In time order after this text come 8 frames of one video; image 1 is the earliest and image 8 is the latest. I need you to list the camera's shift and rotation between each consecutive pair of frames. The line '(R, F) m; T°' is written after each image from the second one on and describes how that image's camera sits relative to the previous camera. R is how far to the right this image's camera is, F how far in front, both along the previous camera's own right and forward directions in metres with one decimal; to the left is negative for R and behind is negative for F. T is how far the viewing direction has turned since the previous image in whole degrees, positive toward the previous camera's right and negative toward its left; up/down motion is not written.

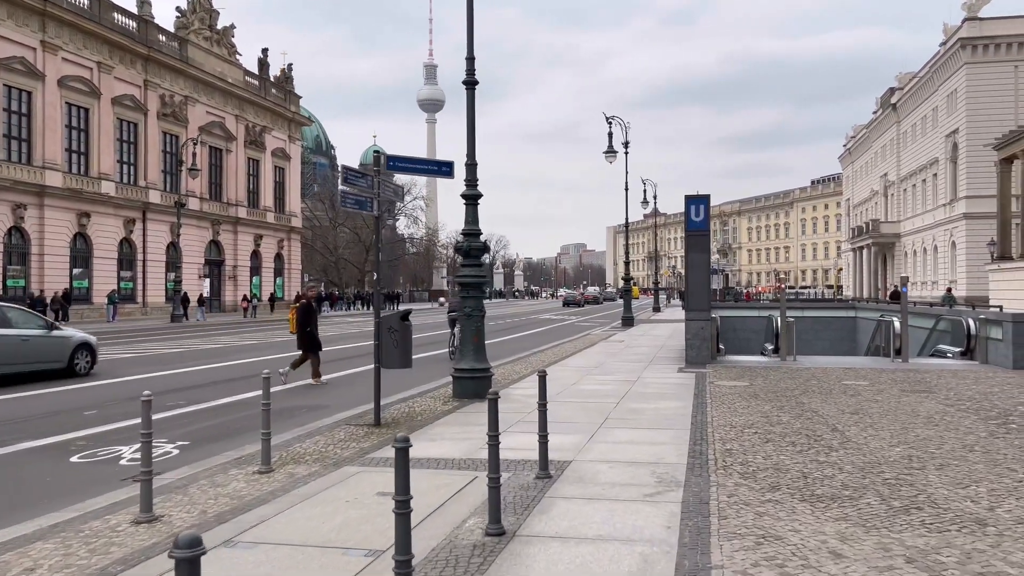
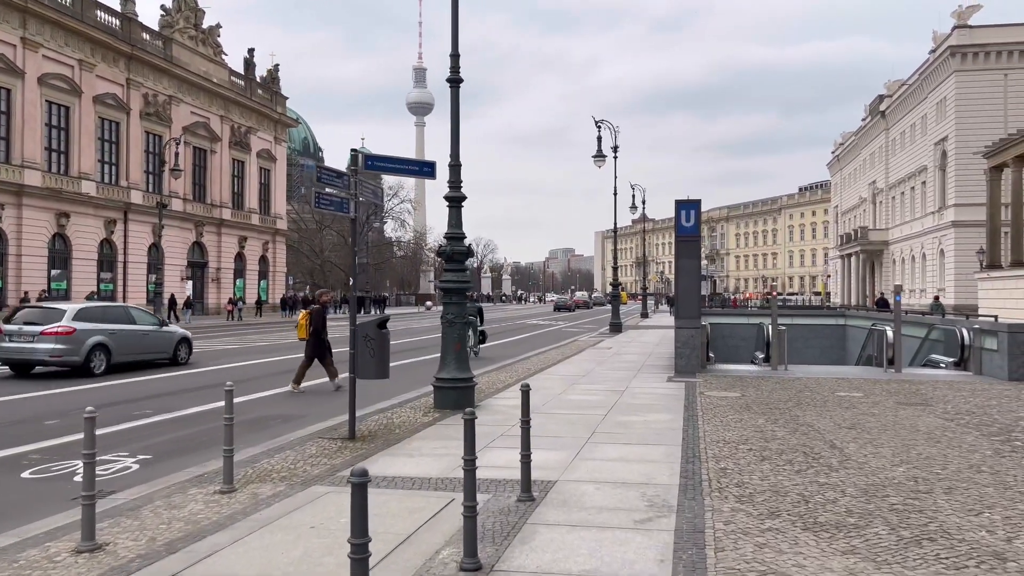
(0.0, +0.5) m; +1°
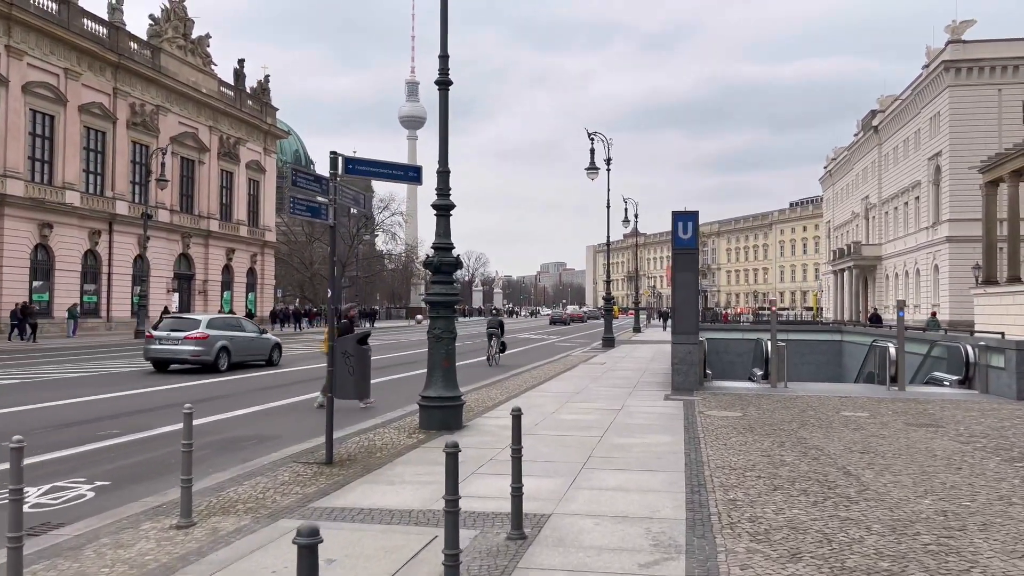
(0.0, +0.6) m; +1°
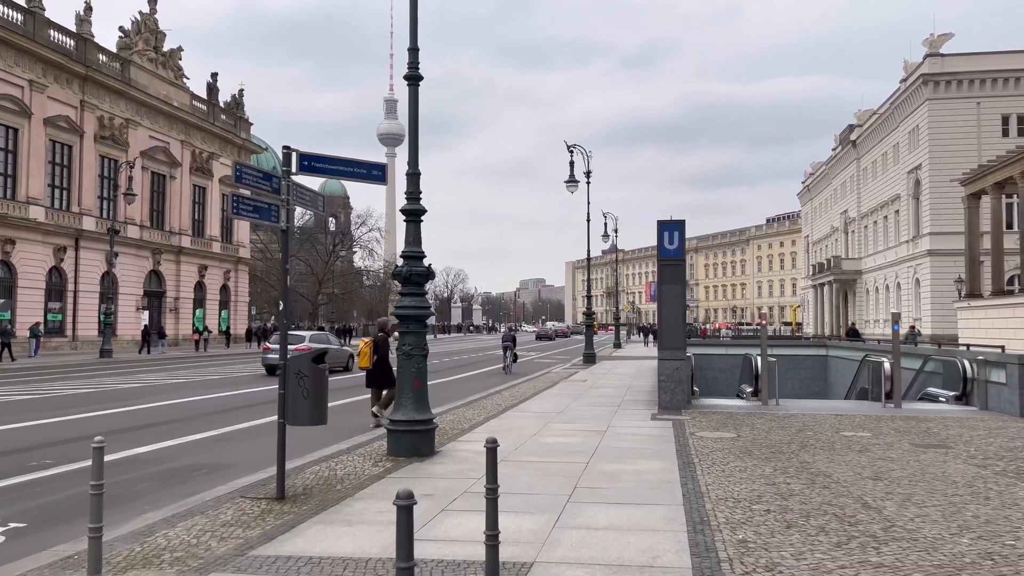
(0.0, +0.9) m; +1°
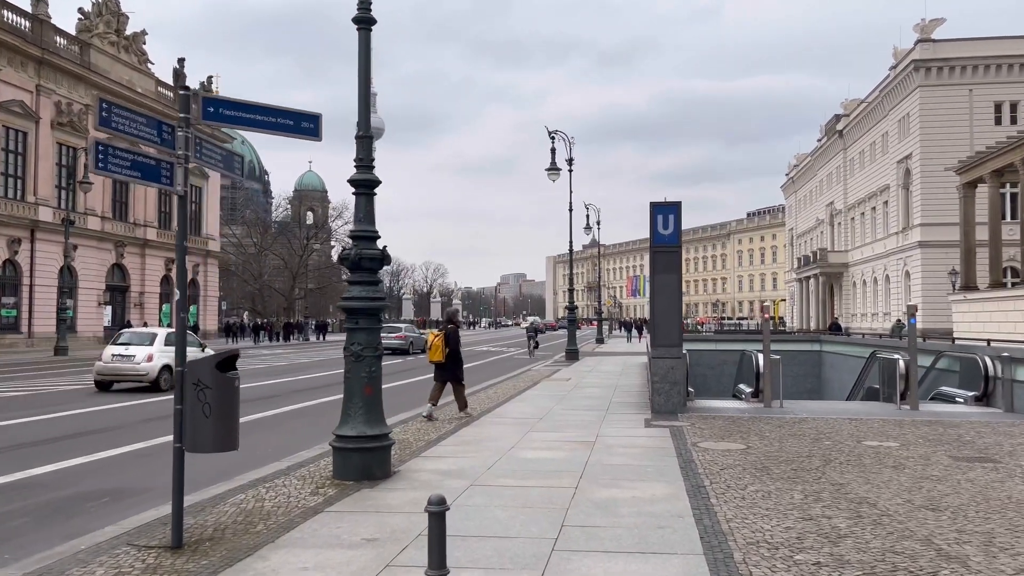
(+0.1, +1.7) m; +1°
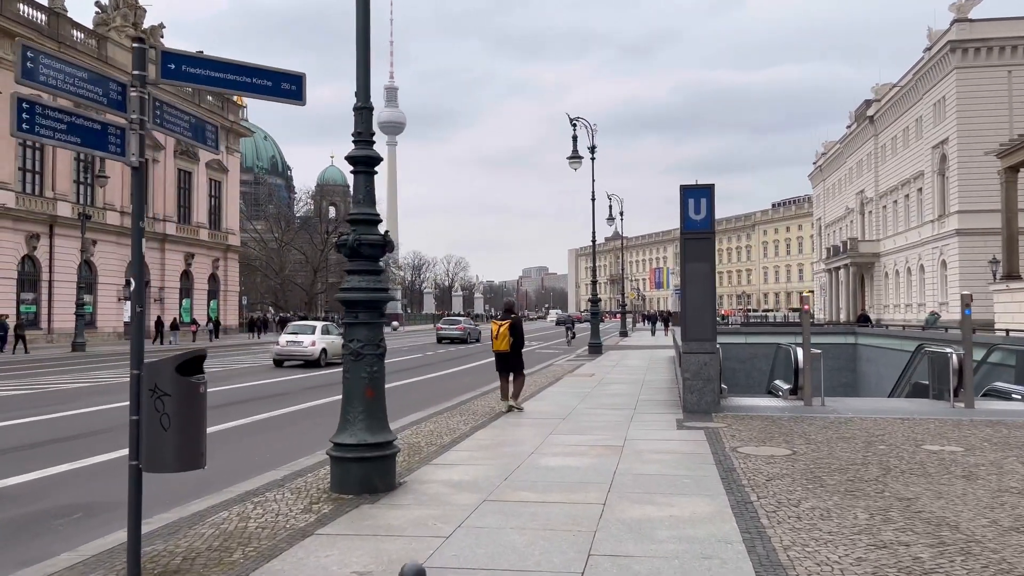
(0.0, +0.9) m; -2°
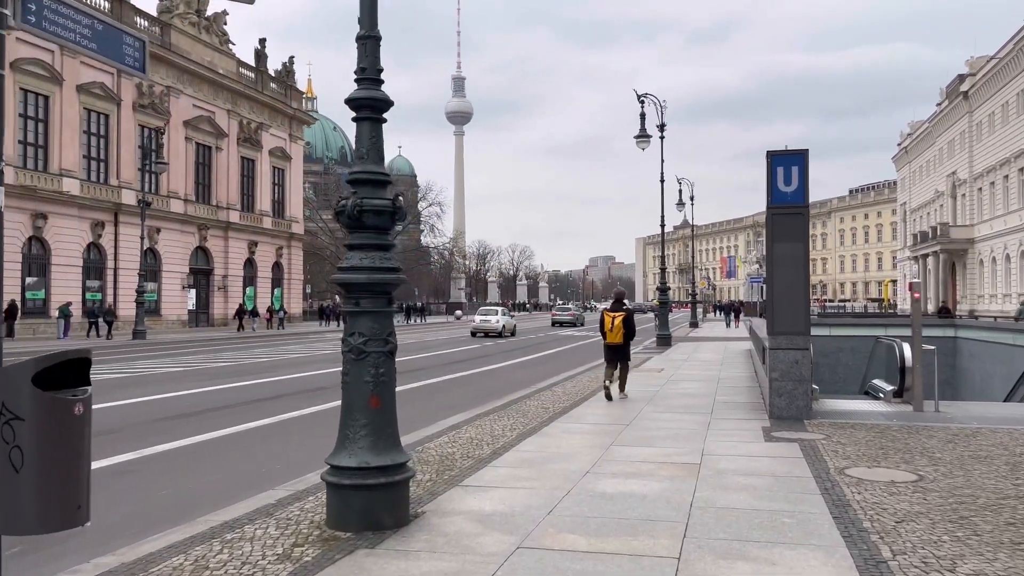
(+0.1, +1.7) m; -5°
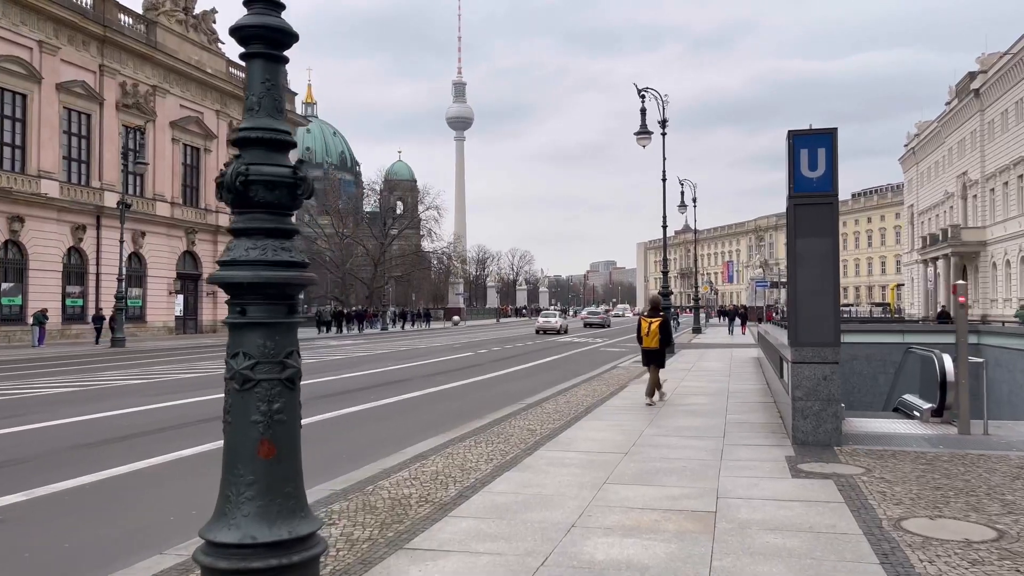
(+0.3, +1.6) m; 0°
